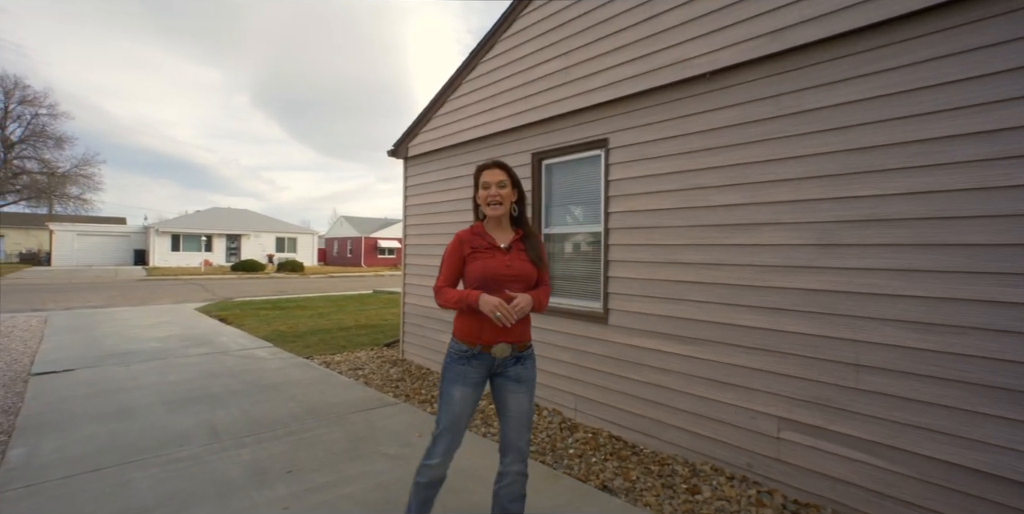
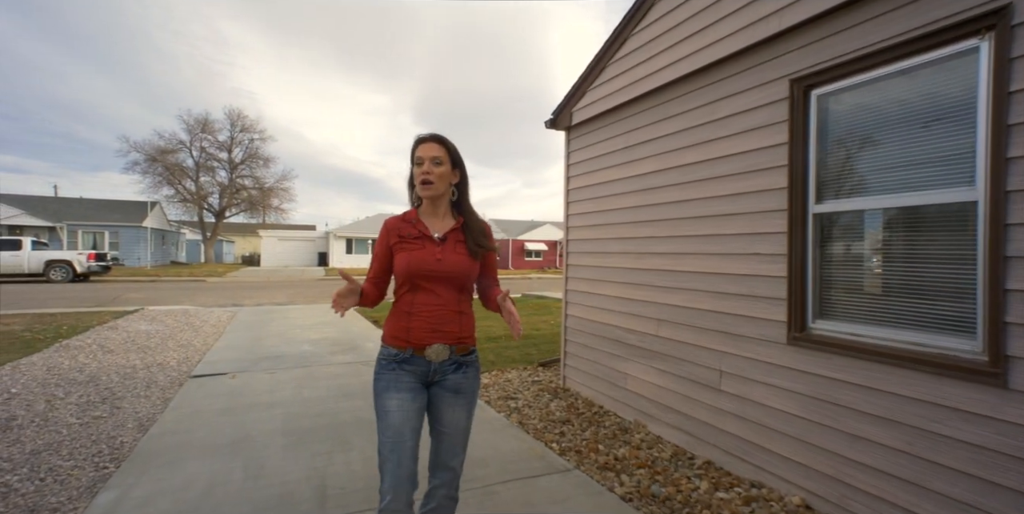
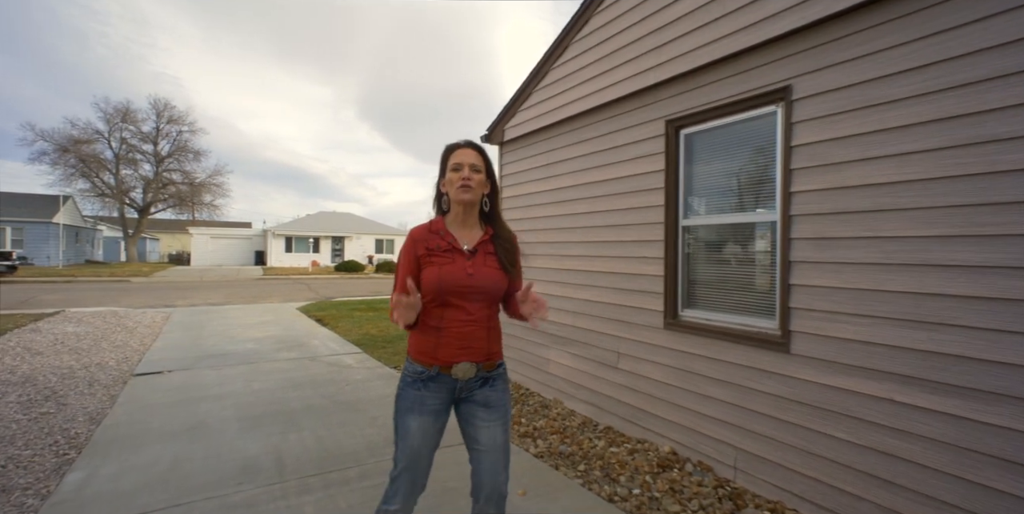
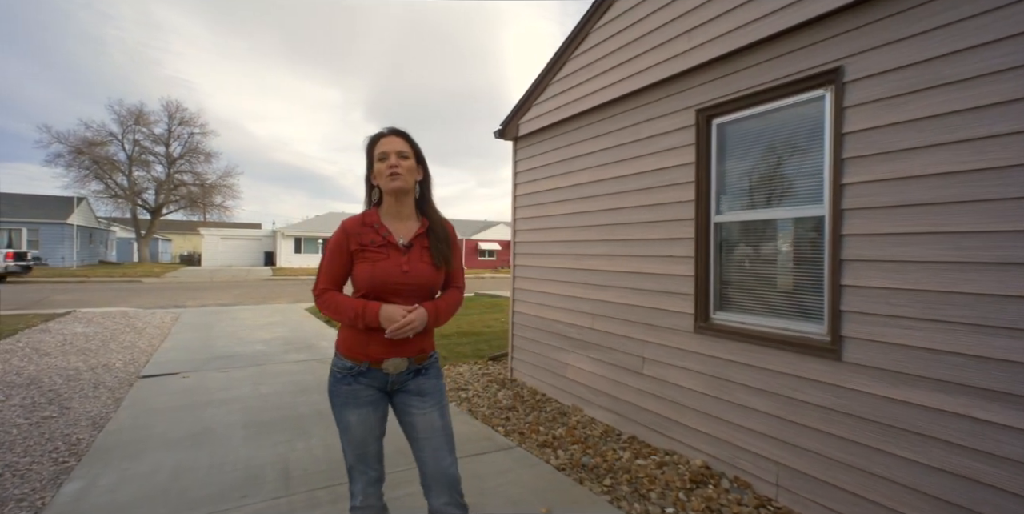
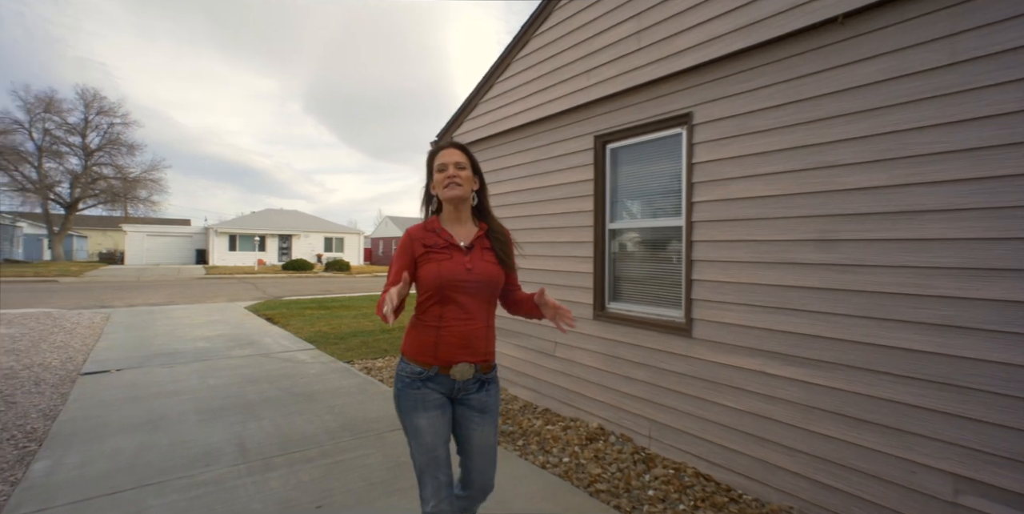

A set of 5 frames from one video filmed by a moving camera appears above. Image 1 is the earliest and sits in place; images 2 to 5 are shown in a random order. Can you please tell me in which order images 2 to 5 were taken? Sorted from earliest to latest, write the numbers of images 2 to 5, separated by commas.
5, 3, 4, 2
